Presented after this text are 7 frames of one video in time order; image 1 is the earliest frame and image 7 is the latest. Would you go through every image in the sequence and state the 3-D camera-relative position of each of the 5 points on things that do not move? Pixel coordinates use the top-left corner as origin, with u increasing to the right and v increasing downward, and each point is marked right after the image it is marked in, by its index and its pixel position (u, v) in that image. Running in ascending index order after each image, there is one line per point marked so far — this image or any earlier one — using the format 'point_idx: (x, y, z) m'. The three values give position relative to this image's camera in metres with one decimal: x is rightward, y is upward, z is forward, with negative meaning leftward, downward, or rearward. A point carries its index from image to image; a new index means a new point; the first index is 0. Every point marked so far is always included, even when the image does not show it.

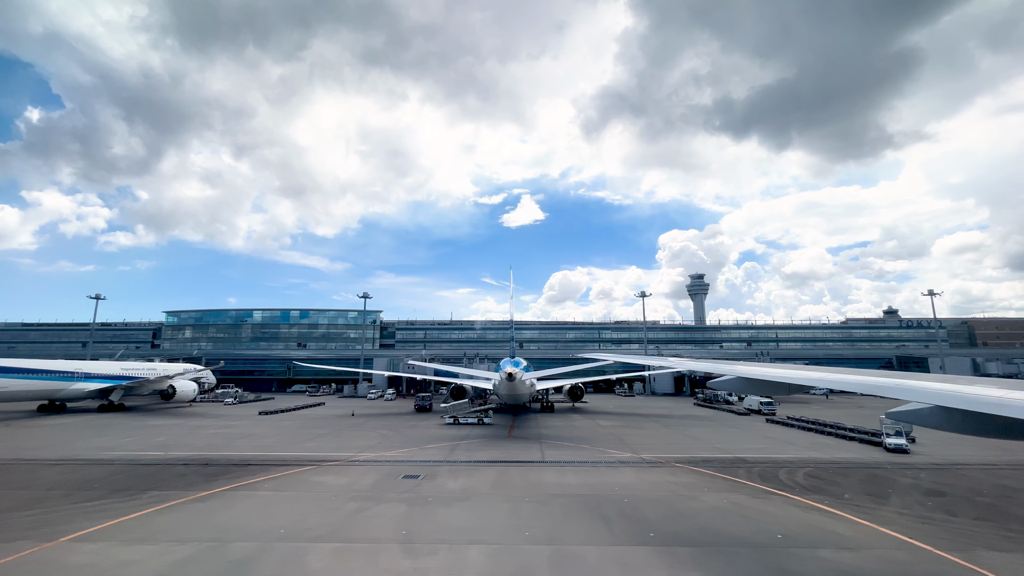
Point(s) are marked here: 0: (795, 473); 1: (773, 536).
0: (+10.9, -7.1, +16.1) m
1: (+6.3, -5.9, +10.0) m
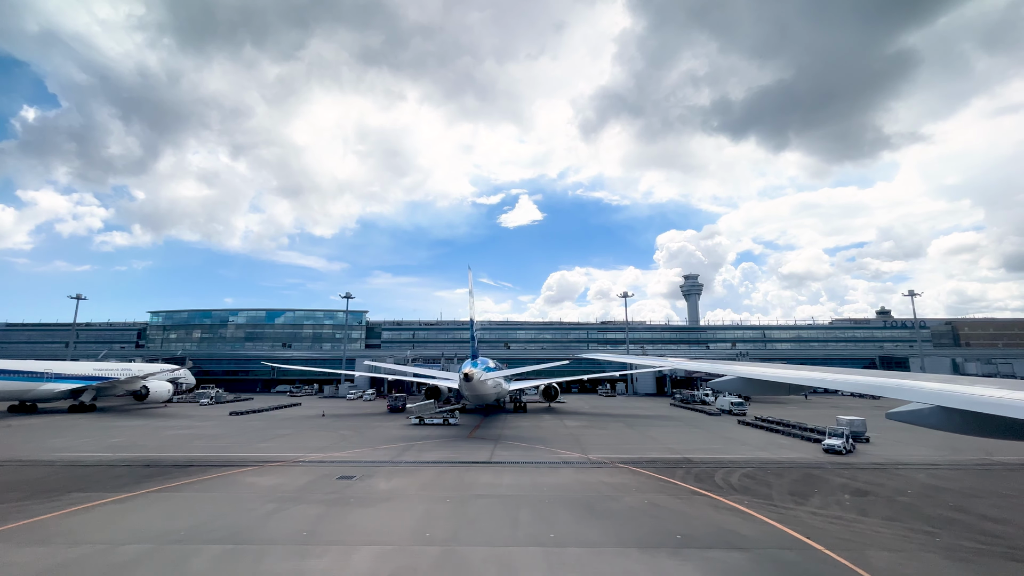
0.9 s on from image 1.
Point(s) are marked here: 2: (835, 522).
0: (+8.4, -7.1, +16.0) m
1: (+3.9, -5.9, +10.0) m
2: (+8.4, -6.1, +10.9) m
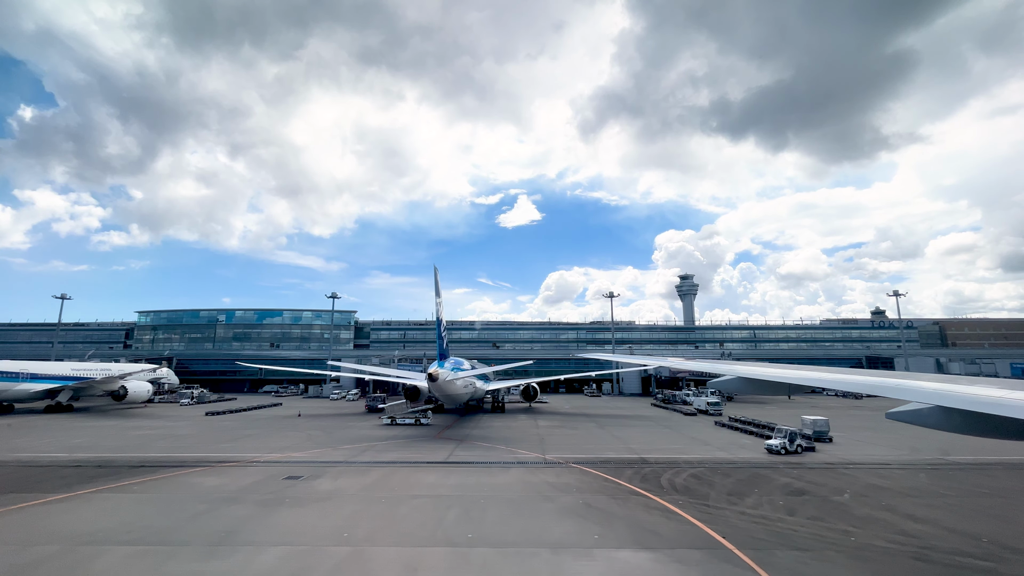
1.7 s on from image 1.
0: (+6.4, -7.1, +16.0) m
1: (+1.9, -5.9, +9.9) m
2: (+6.4, -6.1, +10.9) m
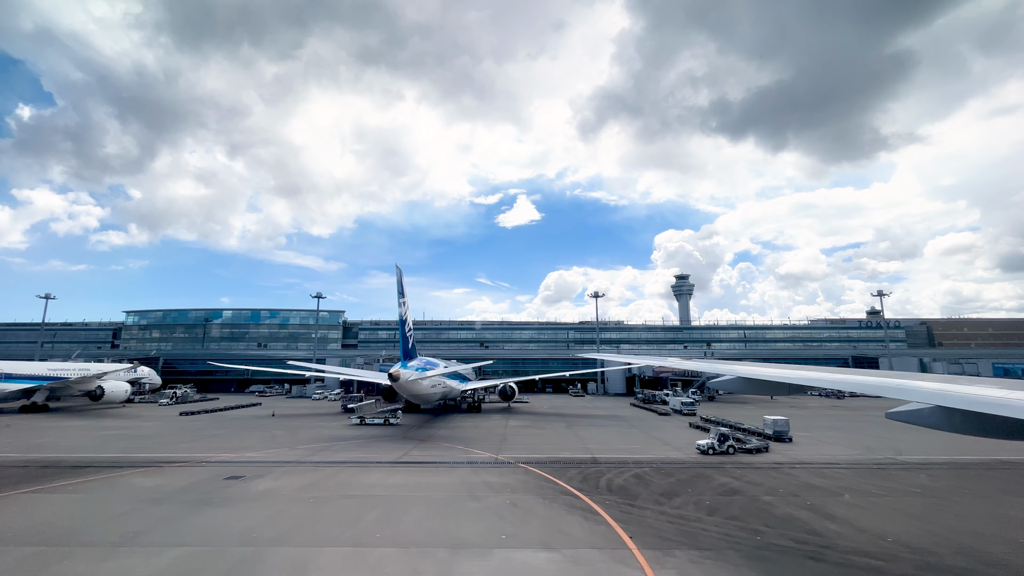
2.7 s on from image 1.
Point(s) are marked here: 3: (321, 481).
0: (+4.2, -7.1, +16.0) m
1: (-0.2, -5.9, +9.9) m
2: (+4.2, -6.1, +10.9) m
3: (-6.8, -6.9, +15.0) m
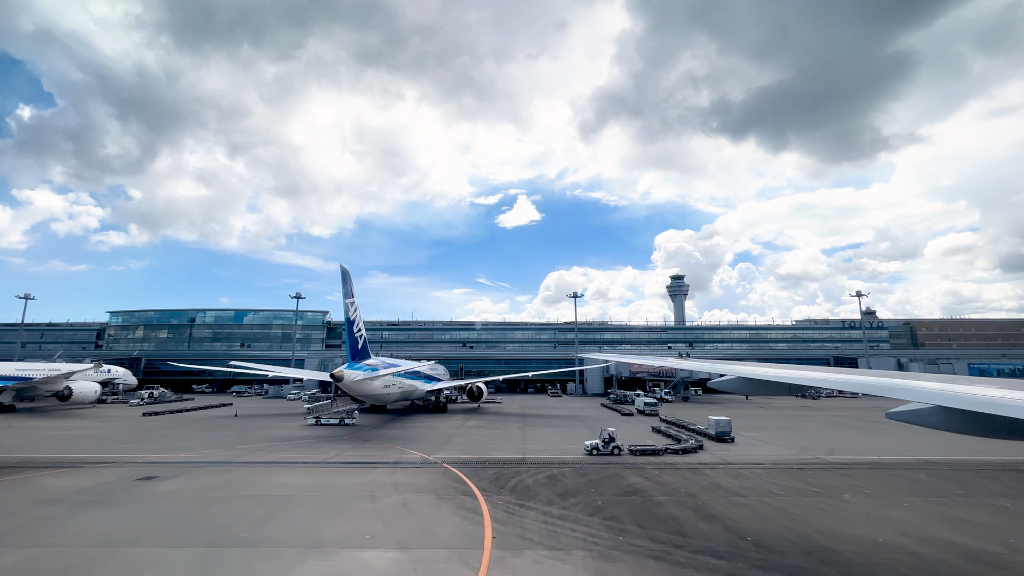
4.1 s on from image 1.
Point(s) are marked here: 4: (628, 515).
0: (+1.0, -7.1, +16.0) m
1: (-3.4, -5.9, +9.9) m
2: (+1.0, -6.1, +10.9) m
3: (-10.1, -6.9, +15.0) m
4: (+3.2, -6.1, +11.3) m
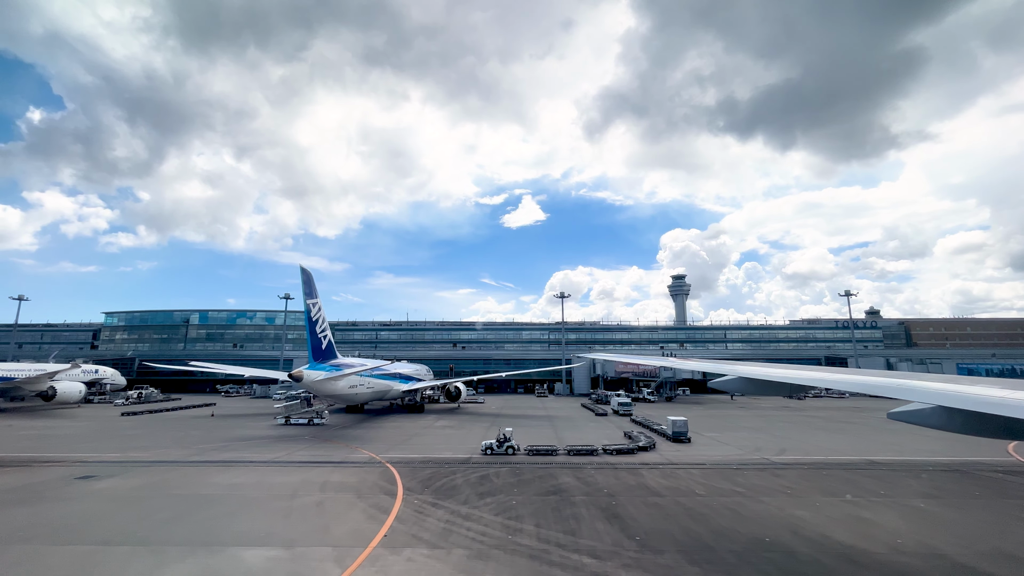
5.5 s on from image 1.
0: (-1.5, -7.1, +16.0) m
1: (-6.0, -5.9, +9.9) m
2: (-1.5, -6.1, +10.9) m
3: (-12.6, -6.9, +15.1) m
4: (+0.7, -6.1, +11.3) m
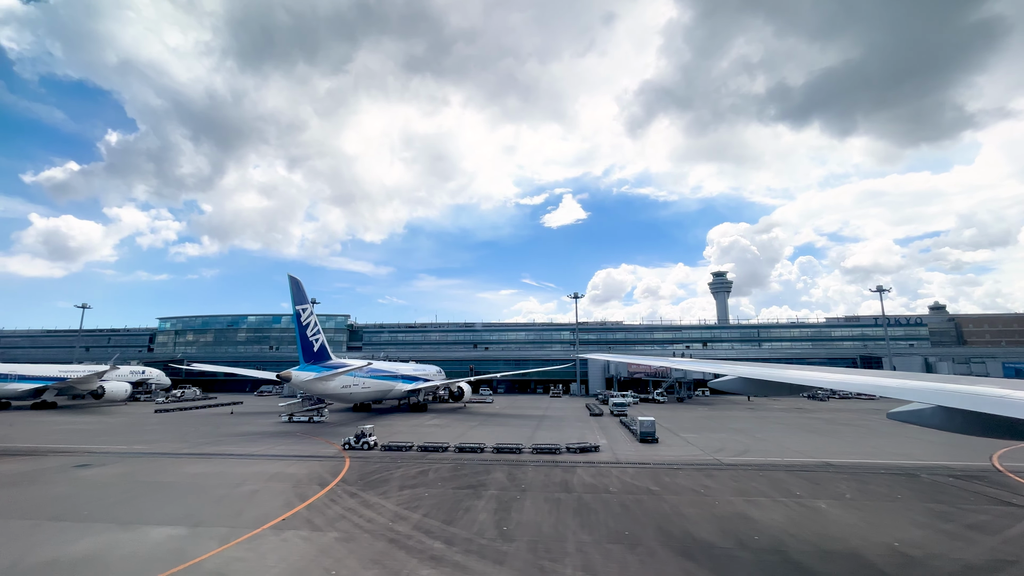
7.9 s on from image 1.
0: (-3.9, -7.3, +16.9) m
1: (-8.9, -6.2, +11.3) m
2: (-4.4, -6.3, +11.8) m
3: (-15.0, -7.3, +17.0) m
4: (-2.1, -6.3, +12.1) m
